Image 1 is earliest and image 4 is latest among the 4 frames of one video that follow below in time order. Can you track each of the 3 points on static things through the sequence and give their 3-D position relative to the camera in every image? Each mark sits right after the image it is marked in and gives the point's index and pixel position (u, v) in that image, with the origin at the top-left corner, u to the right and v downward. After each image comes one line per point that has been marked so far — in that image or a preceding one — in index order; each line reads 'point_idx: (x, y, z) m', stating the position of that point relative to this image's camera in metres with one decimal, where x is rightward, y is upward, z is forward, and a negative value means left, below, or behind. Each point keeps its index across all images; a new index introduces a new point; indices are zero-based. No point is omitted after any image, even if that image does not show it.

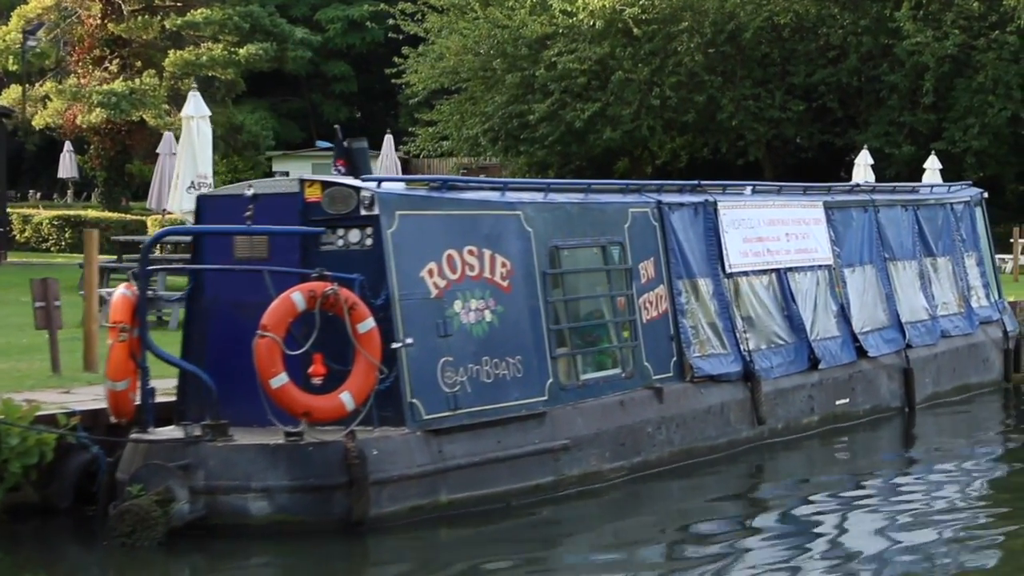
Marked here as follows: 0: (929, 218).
0: (+4.5, +0.7, +15.2) m
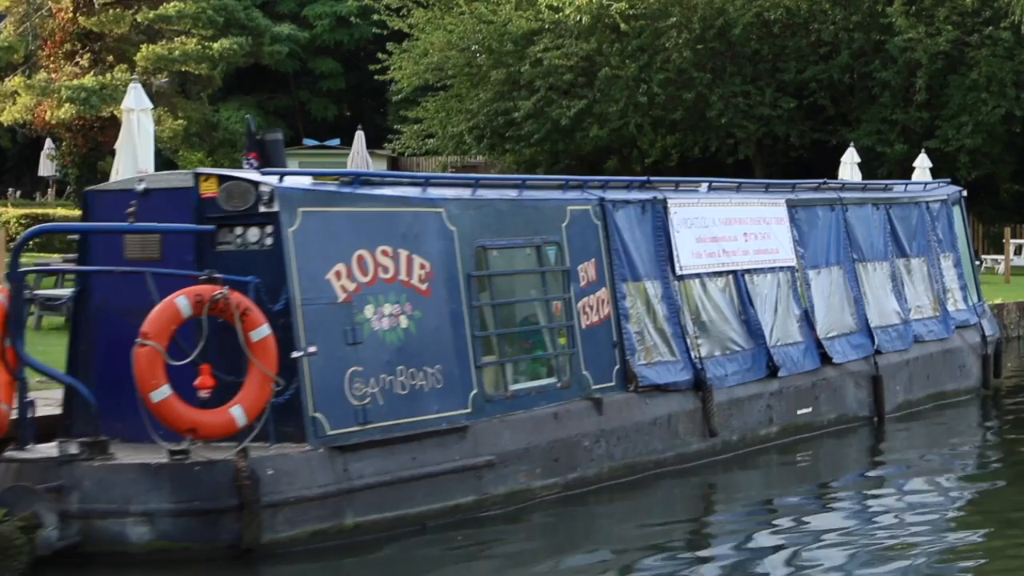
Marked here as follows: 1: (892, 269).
0: (+4.0, +0.7, +14.5) m
1: (+3.8, +0.2, +14.1) m
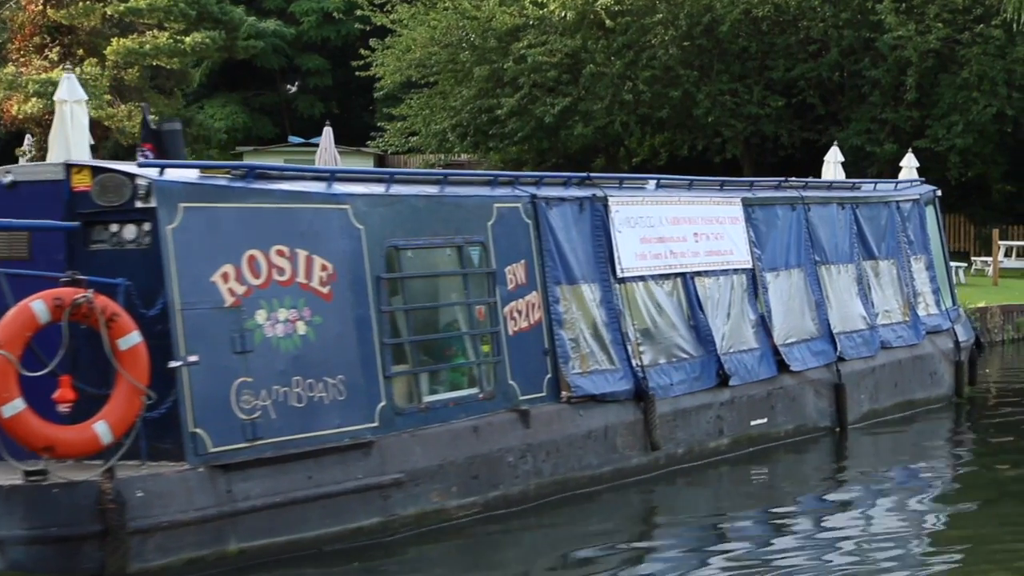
0: (+3.5, +0.7, +13.9) m
1: (+3.3, +0.1, +13.4) m
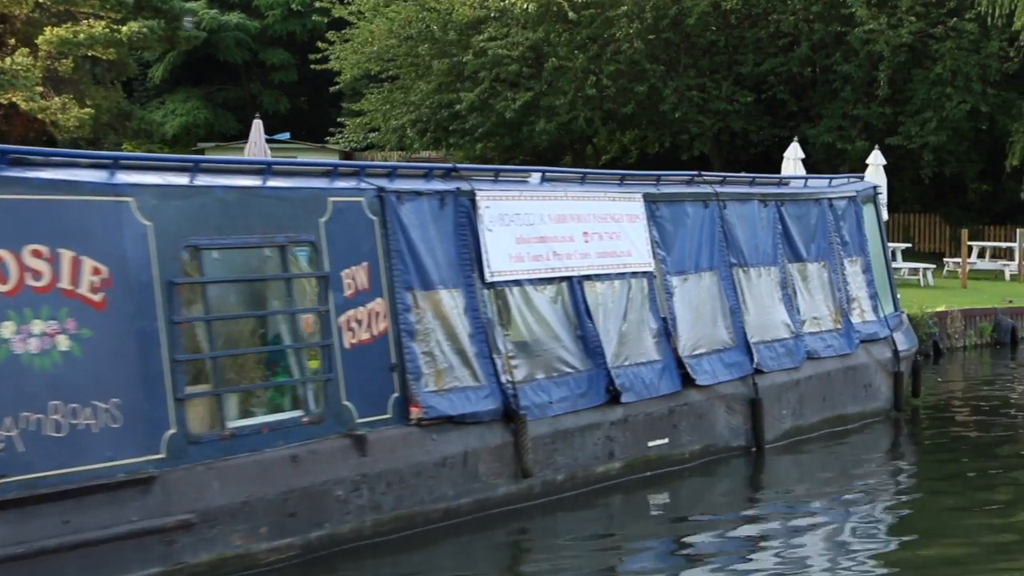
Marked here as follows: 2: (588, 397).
0: (+2.6, +0.6, +12.7) m
1: (+2.3, +0.1, +12.2) m
2: (+0.5, -0.7, +9.6) m
